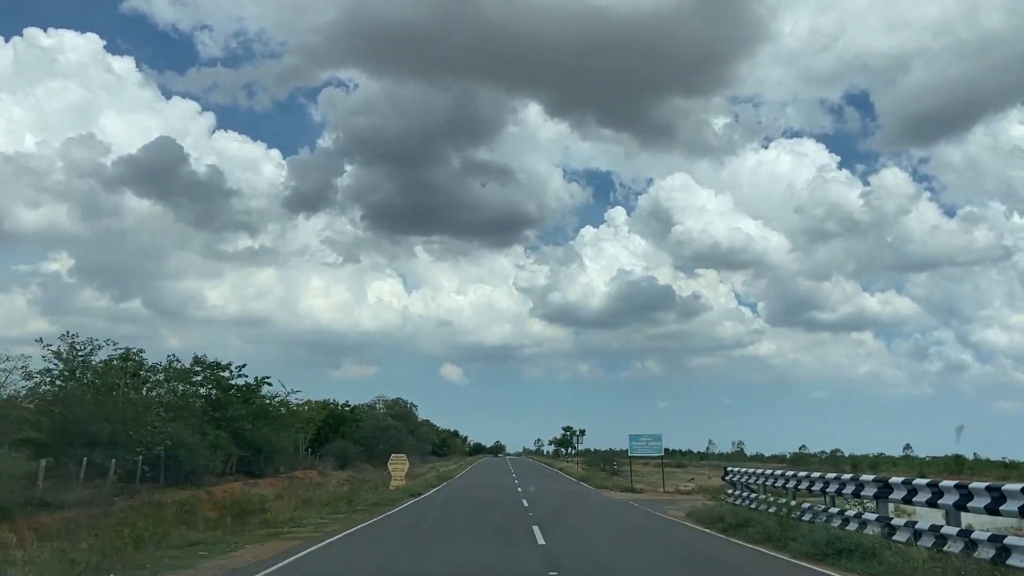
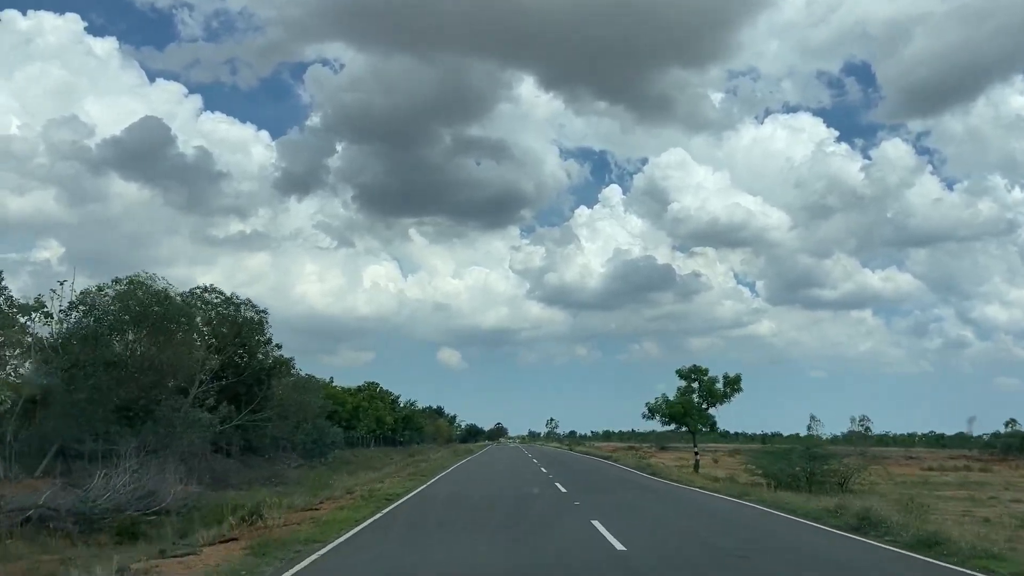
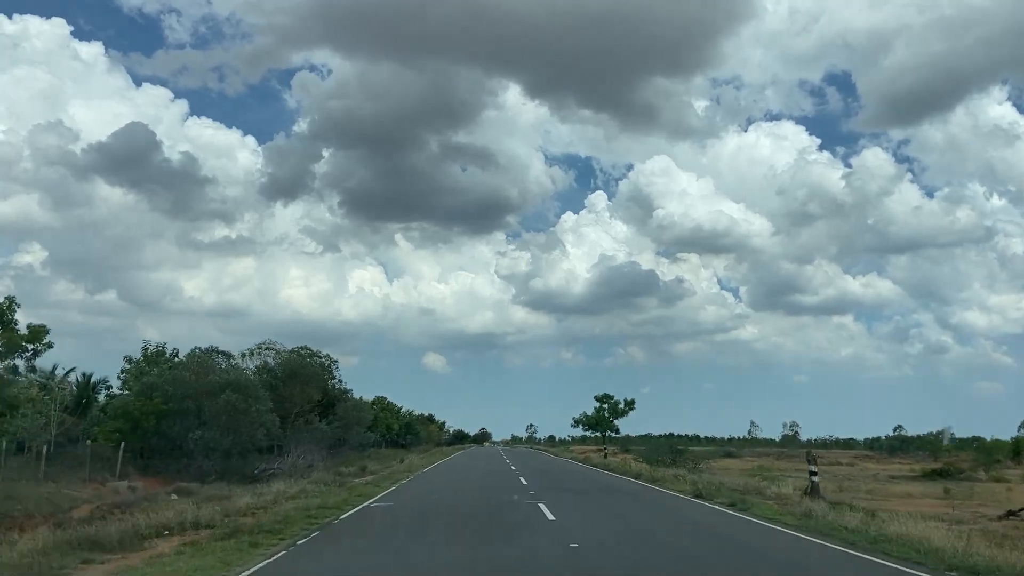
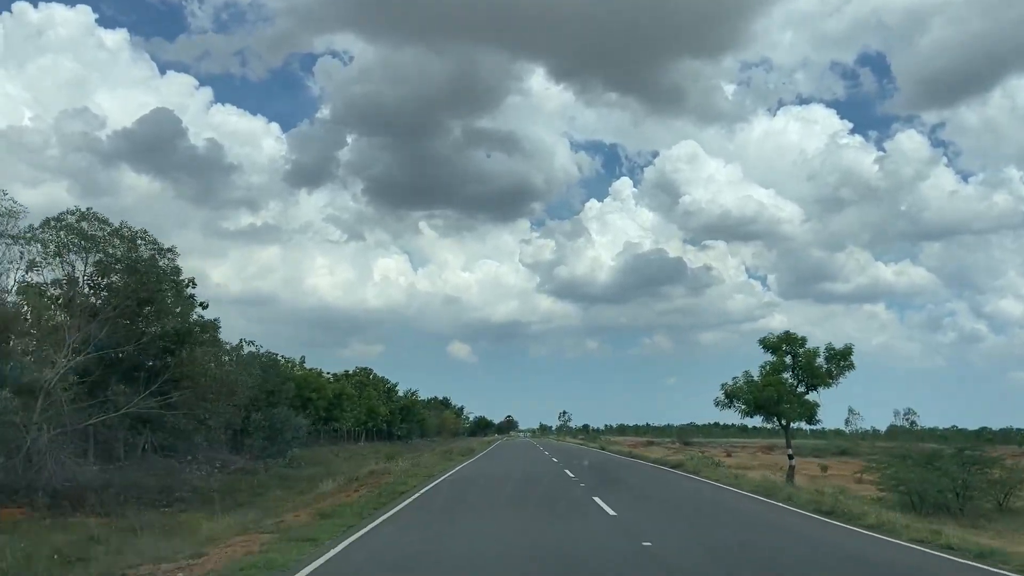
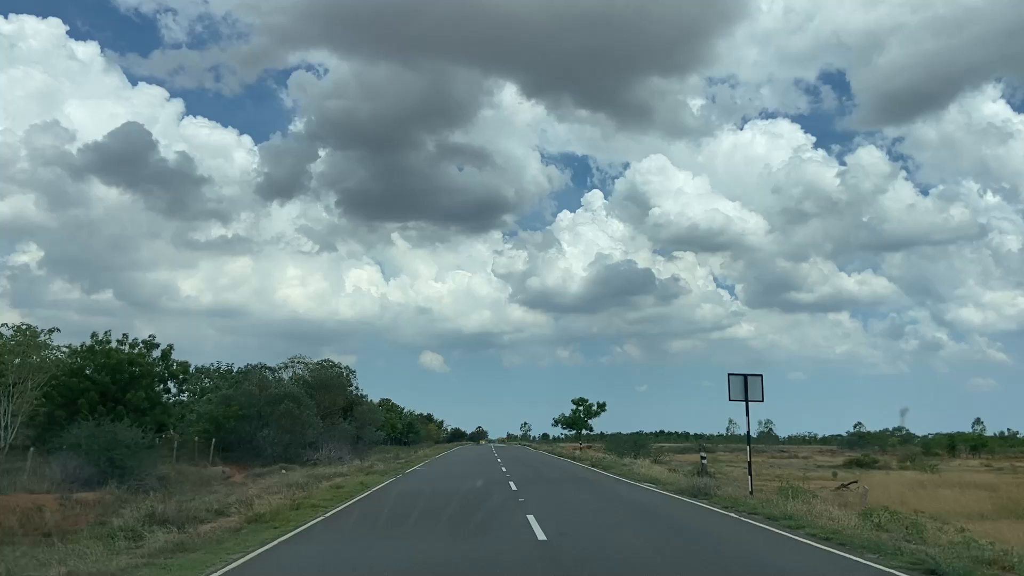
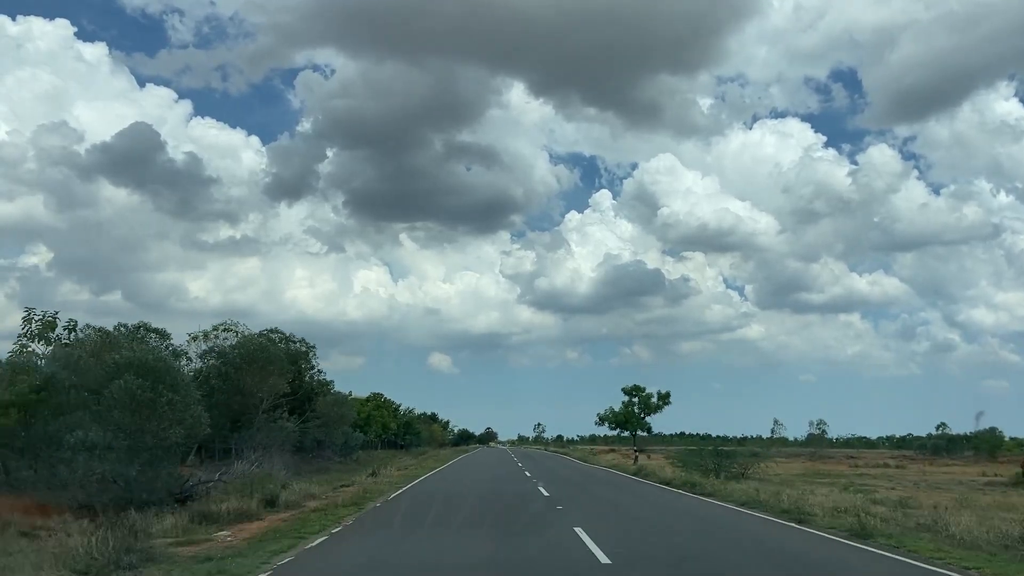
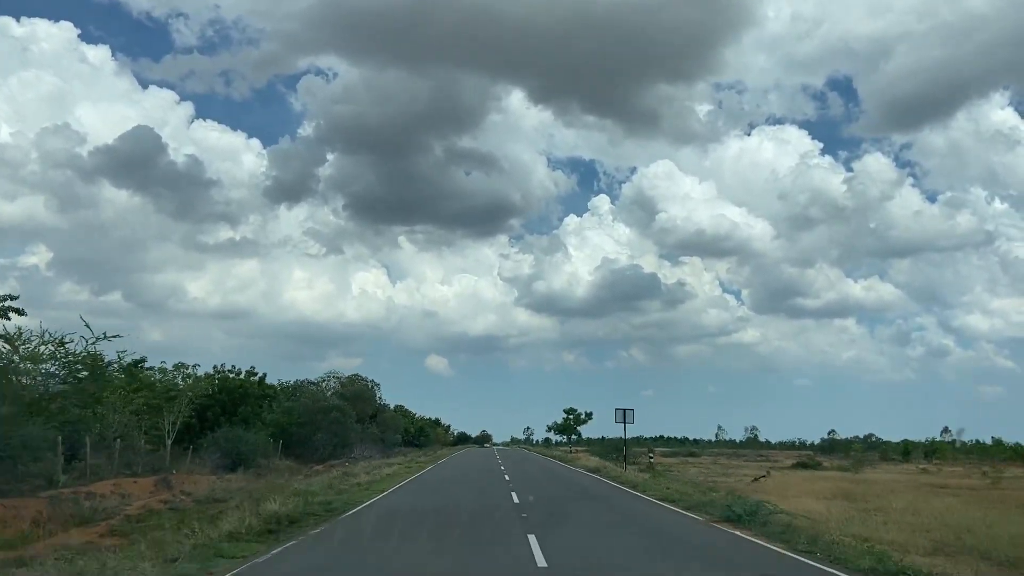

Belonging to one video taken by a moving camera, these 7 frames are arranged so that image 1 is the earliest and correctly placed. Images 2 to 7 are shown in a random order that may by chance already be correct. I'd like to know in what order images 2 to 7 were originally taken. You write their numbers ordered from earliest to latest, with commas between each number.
7, 5, 3, 6, 2, 4
